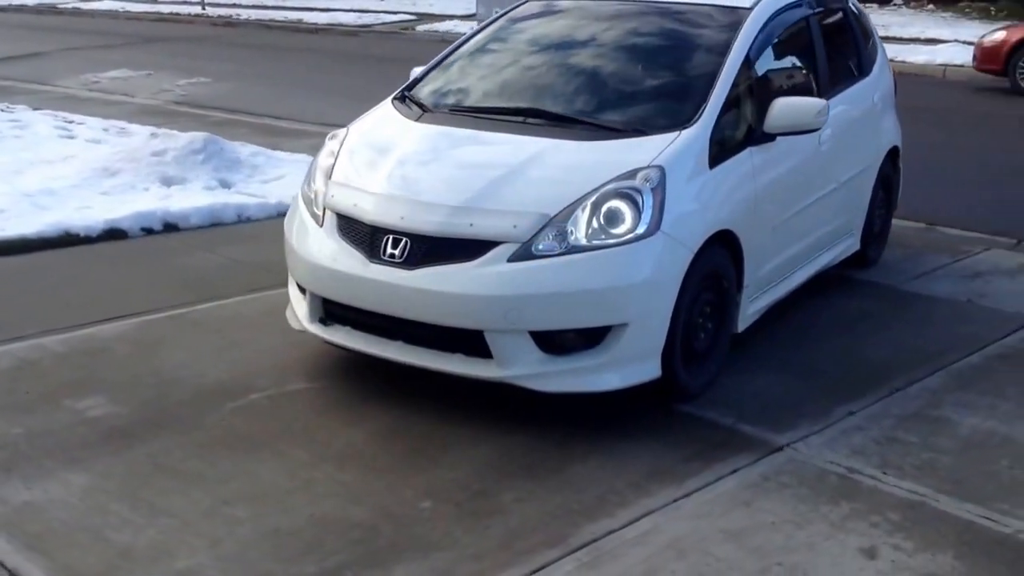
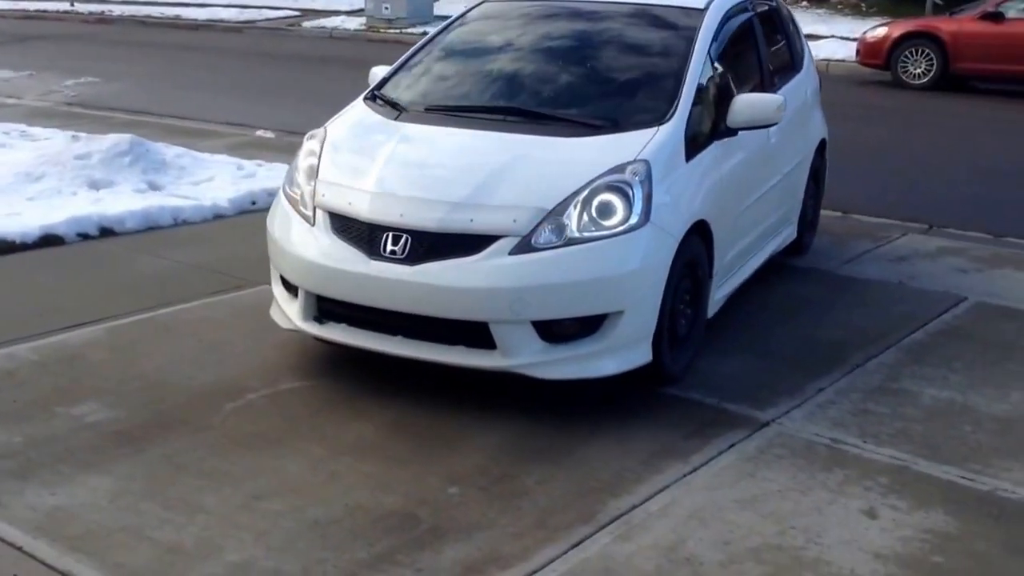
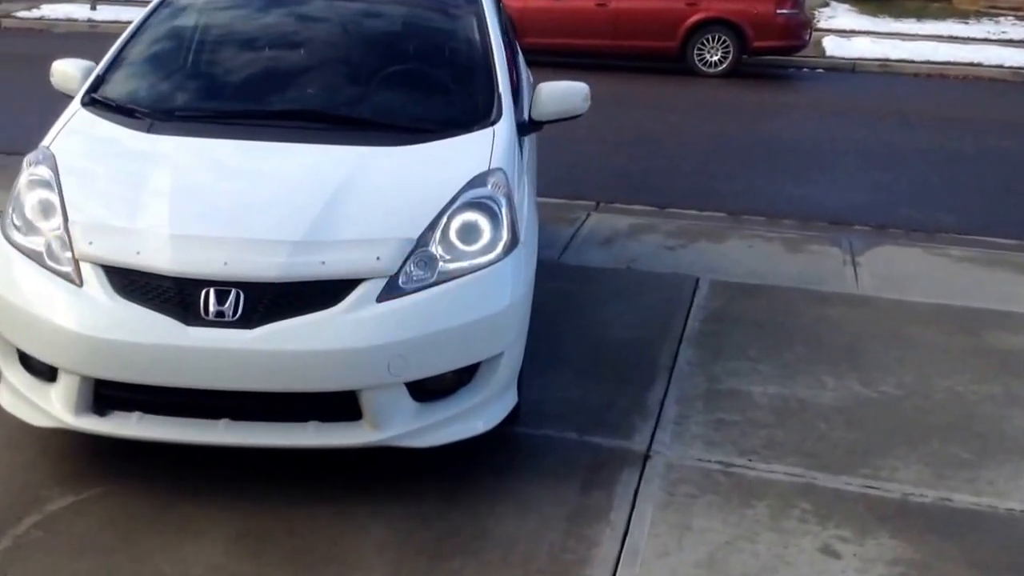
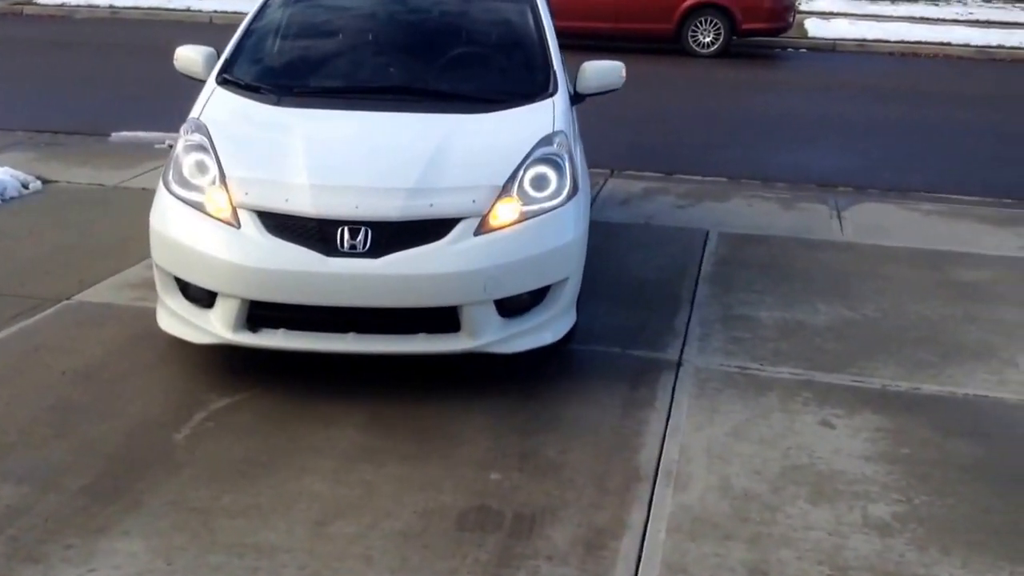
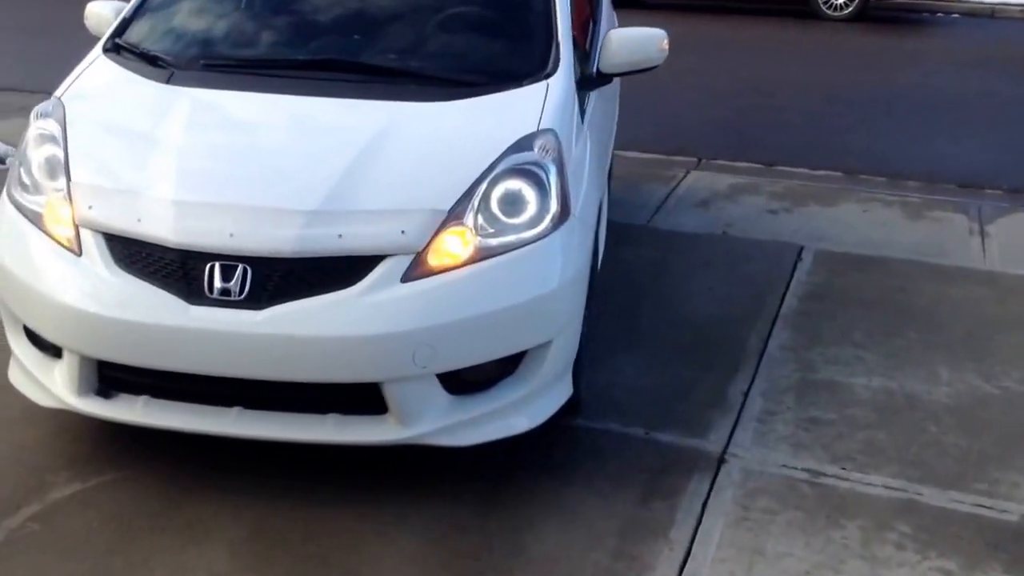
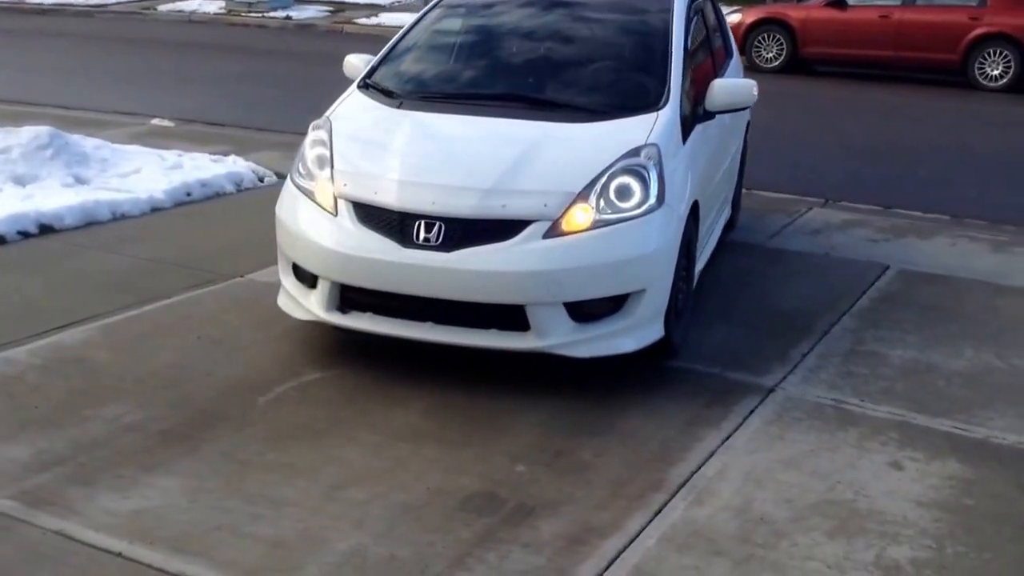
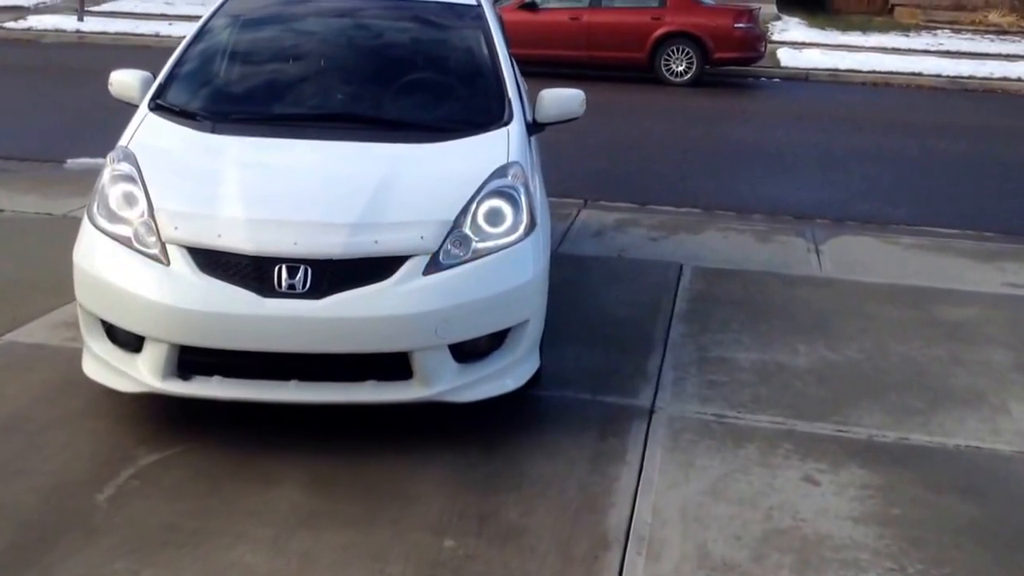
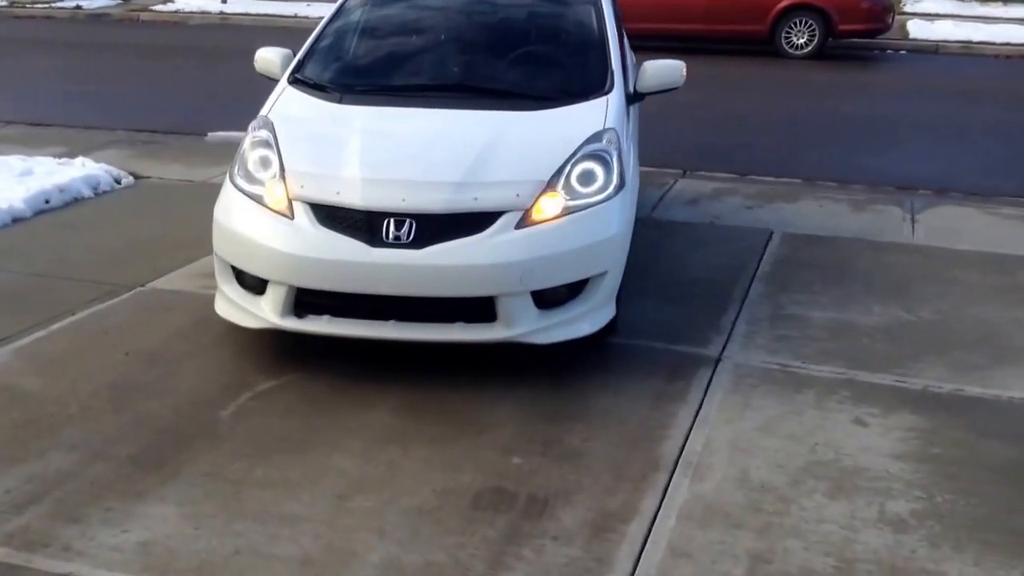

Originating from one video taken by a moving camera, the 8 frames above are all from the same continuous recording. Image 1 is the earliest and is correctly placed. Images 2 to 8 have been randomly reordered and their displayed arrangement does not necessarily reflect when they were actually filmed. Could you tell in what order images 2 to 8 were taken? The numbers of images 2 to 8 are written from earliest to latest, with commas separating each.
2, 6, 8, 4, 7, 3, 5
